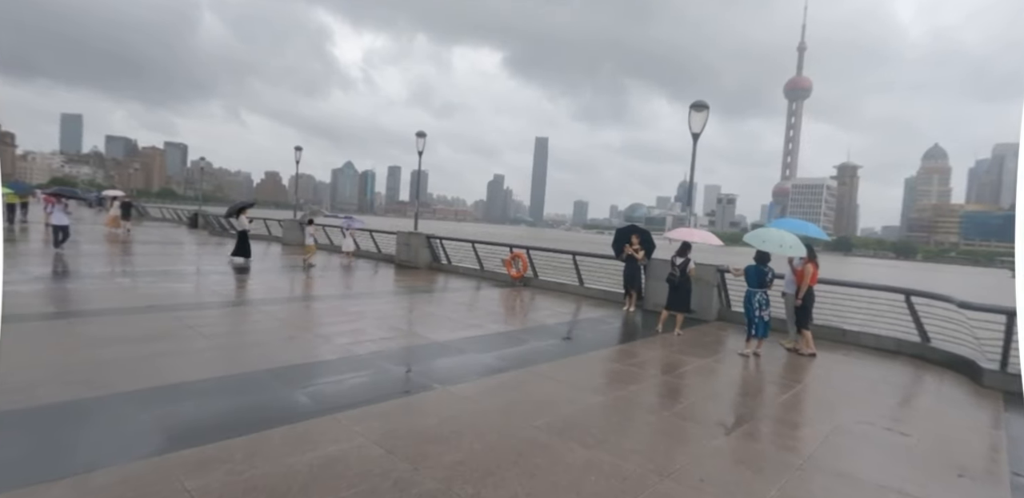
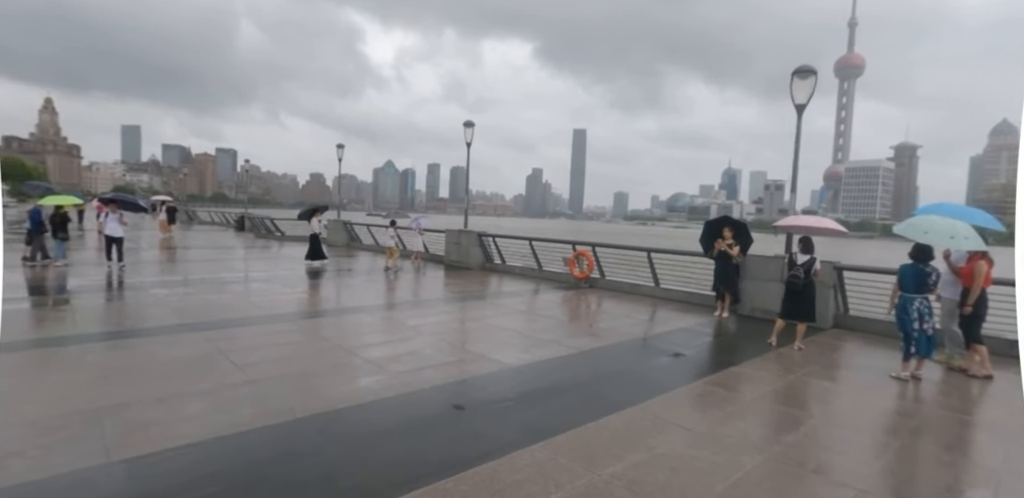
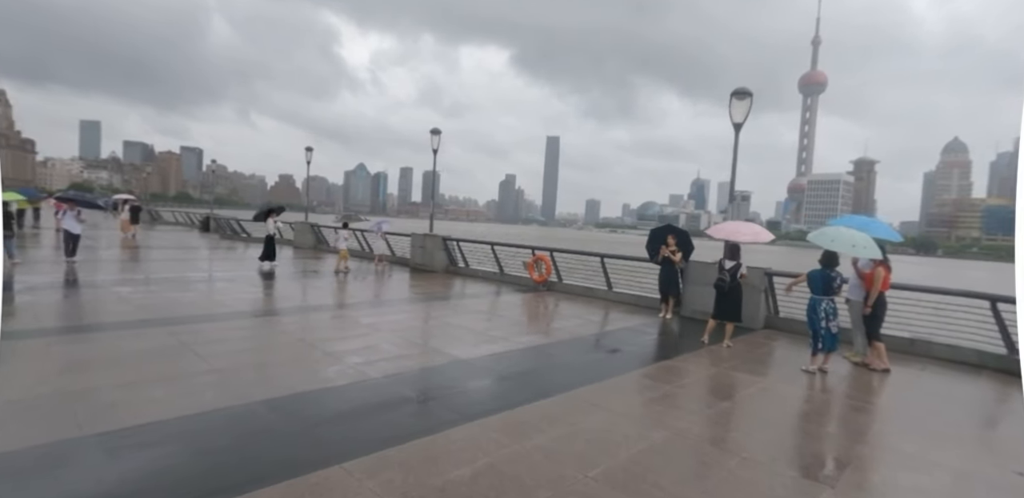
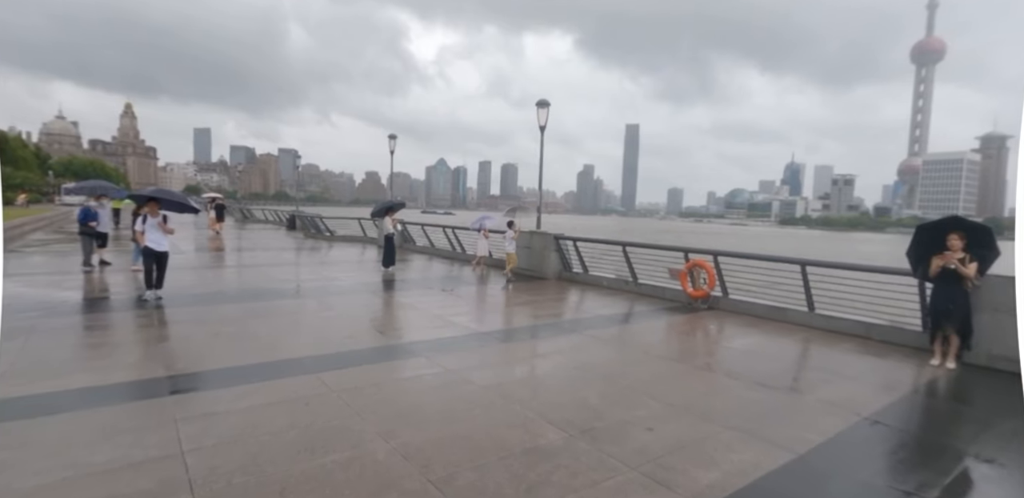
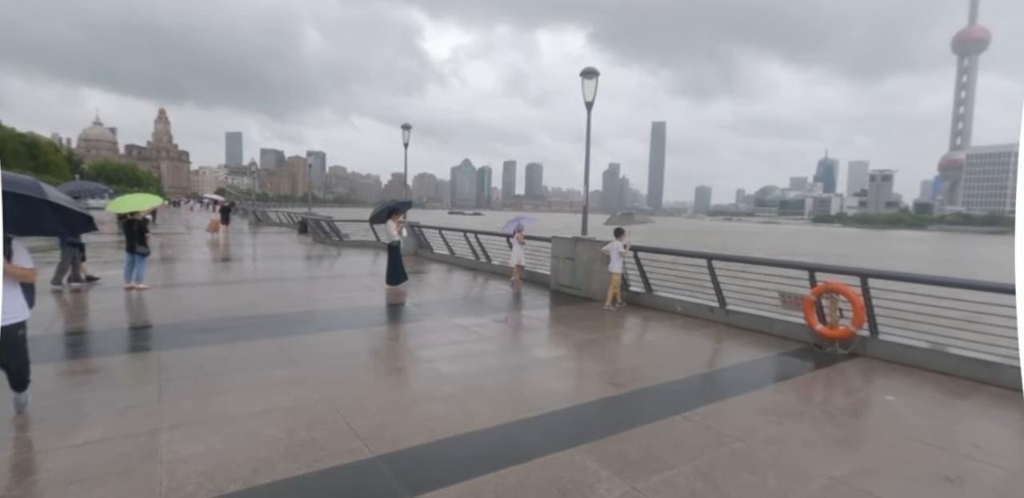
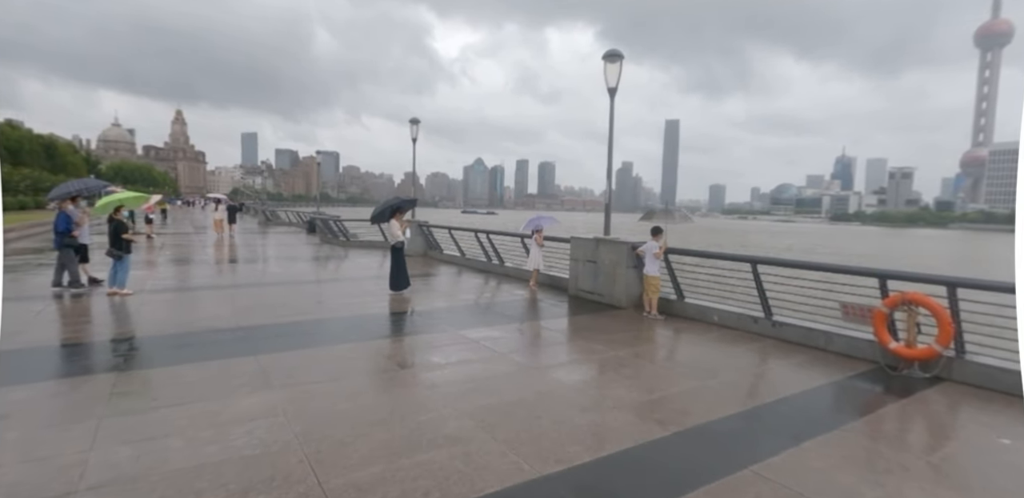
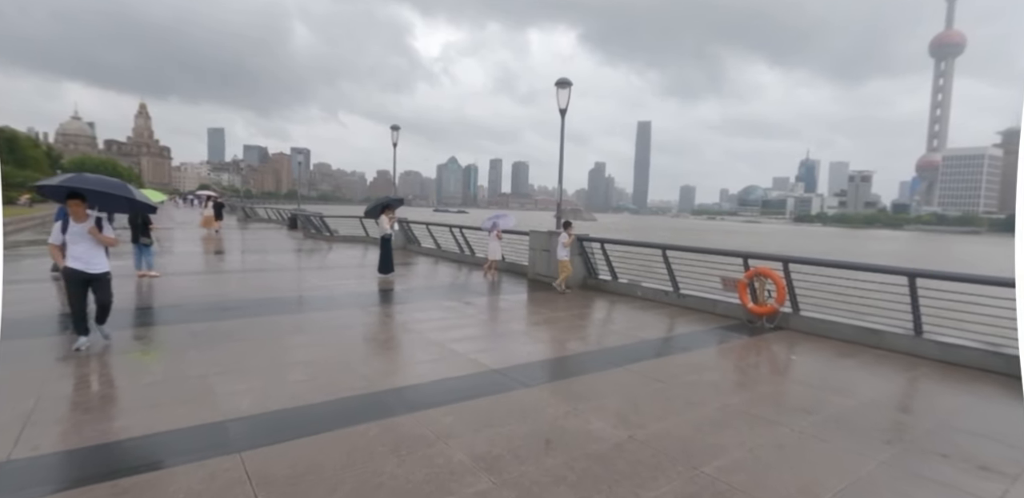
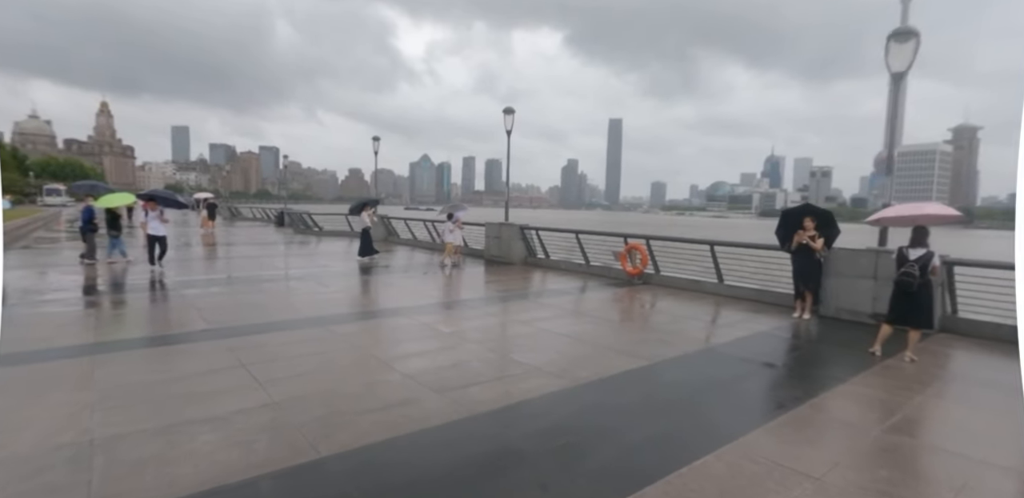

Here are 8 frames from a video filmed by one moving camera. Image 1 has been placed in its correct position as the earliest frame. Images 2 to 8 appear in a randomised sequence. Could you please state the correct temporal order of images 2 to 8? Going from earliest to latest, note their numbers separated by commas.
3, 2, 8, 4, 7, 5, 6
